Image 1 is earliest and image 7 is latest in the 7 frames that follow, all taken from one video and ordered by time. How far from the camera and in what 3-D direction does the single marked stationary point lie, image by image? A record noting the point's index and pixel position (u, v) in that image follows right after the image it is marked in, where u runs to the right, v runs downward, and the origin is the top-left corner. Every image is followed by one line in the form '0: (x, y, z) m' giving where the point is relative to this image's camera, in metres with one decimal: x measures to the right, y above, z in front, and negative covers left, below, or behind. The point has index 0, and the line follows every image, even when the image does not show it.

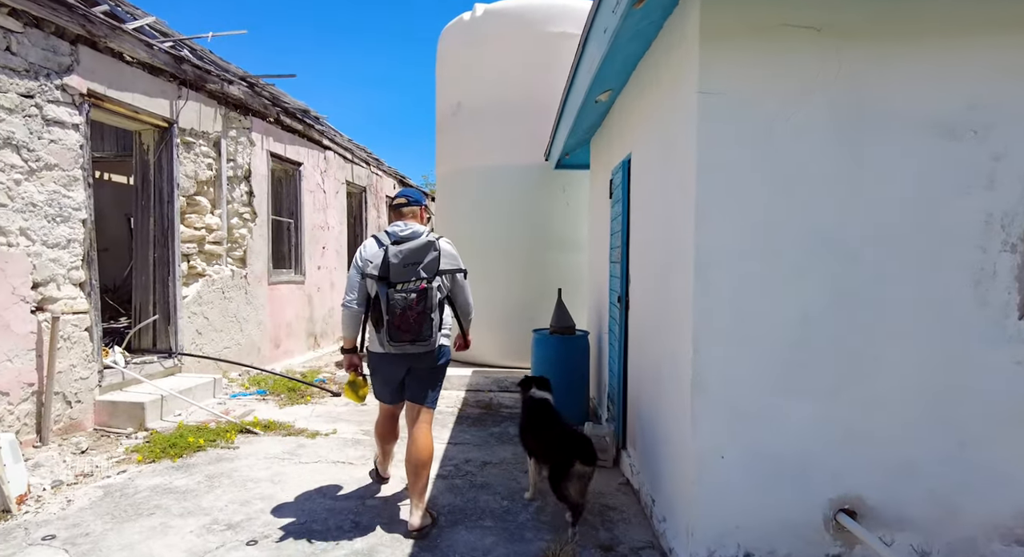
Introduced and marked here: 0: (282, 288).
0: (-2.7, -0.1, +7.2) m
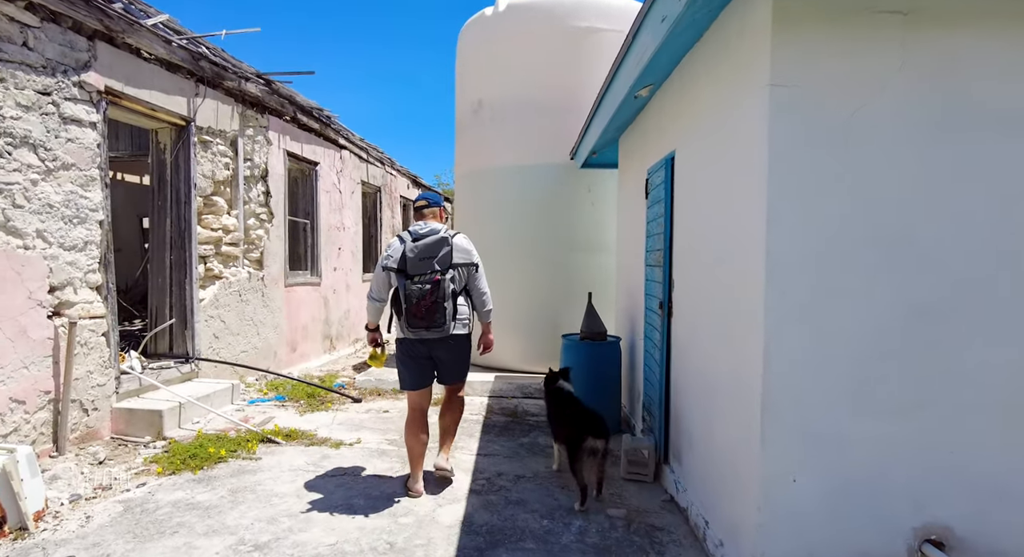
0: (-2.4, -0.1, +7.1) m
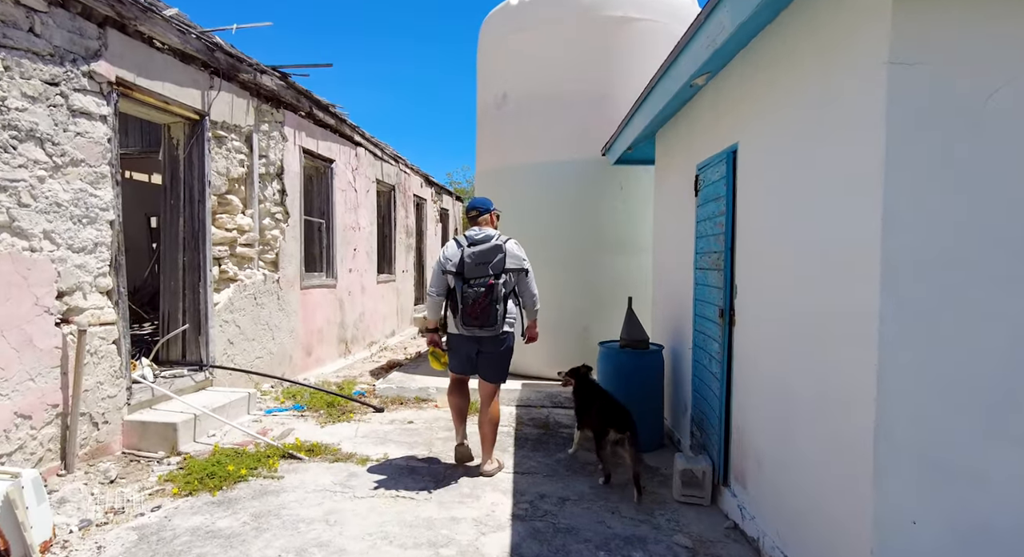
0: (-2.2, -0.2, +6.8) m
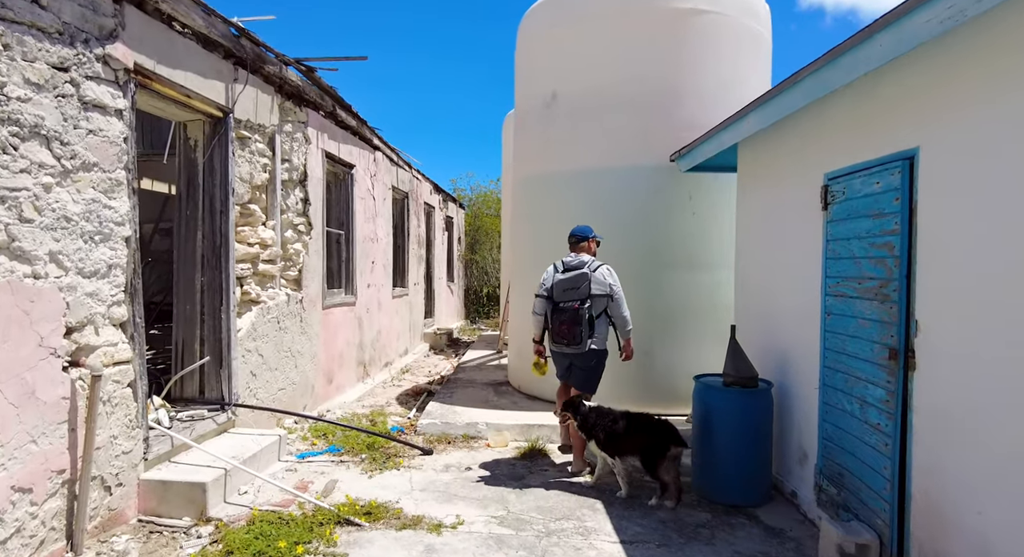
0: (-1.7, -0.3, +6.1) m
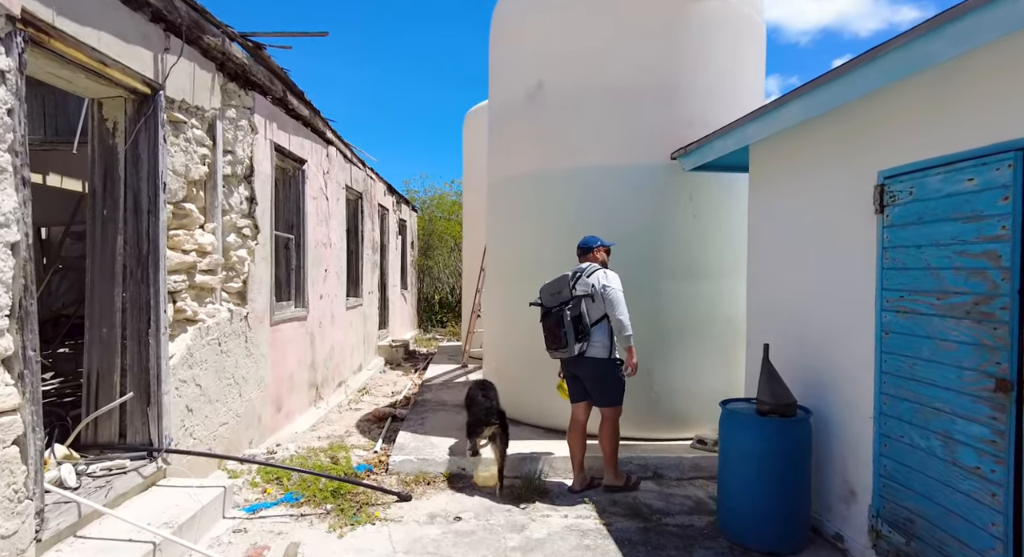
0: (-1.9, -0.4, +5.3) m
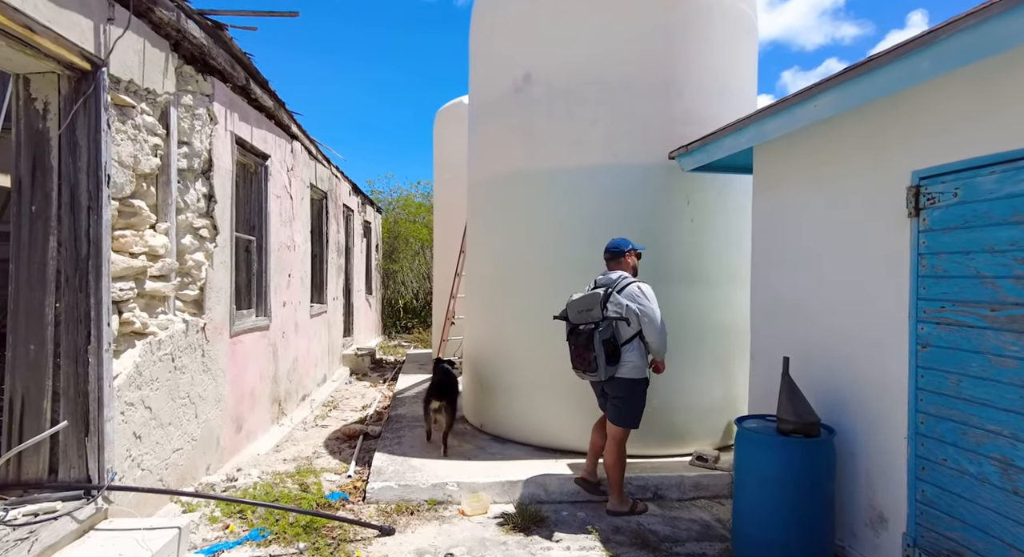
0: (-2.0, -0.5, +4.8) m
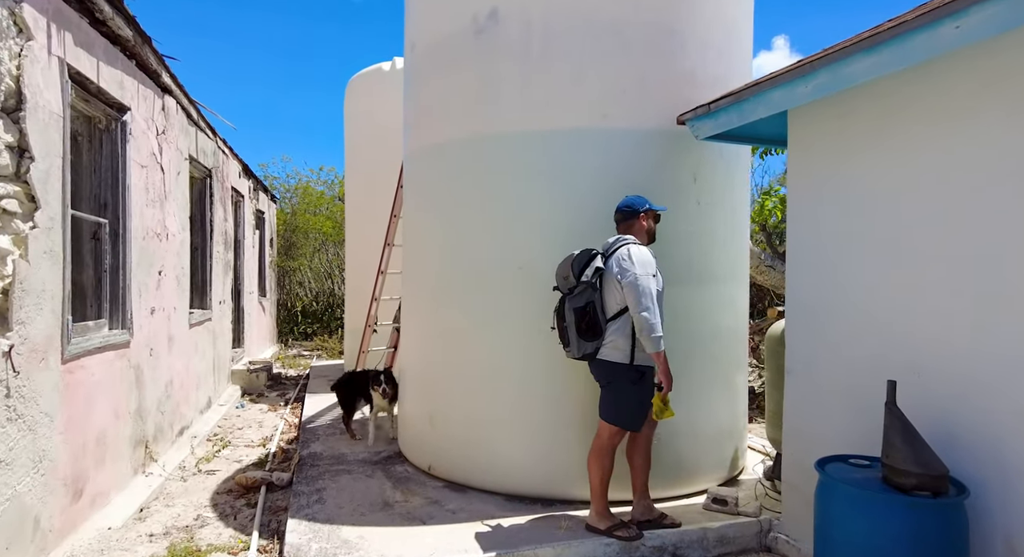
0: (-2.3, -0.5, +3.4) m
